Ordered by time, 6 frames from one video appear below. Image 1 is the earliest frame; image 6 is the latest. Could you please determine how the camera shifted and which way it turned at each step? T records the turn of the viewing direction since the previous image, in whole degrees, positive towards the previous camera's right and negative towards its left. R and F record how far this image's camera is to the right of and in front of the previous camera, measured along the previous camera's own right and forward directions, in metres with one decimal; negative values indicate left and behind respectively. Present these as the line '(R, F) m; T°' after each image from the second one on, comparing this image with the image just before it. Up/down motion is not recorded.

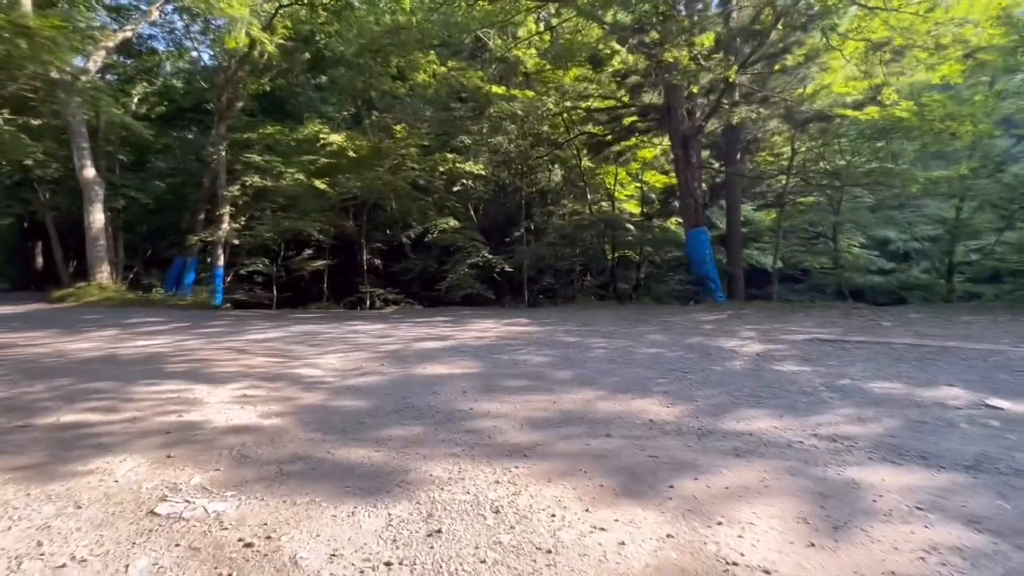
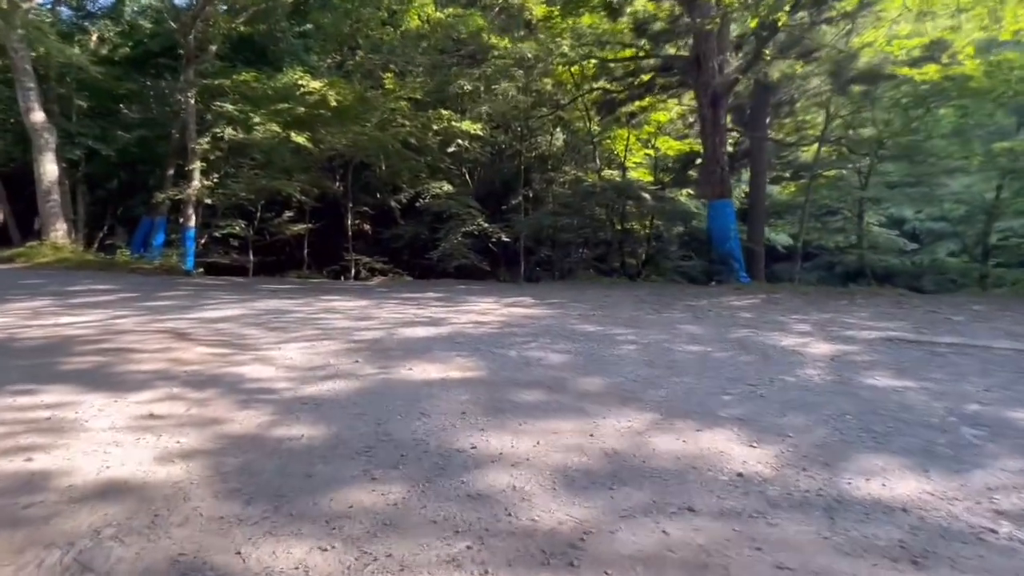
(-0.2, +1.5) m; +1°
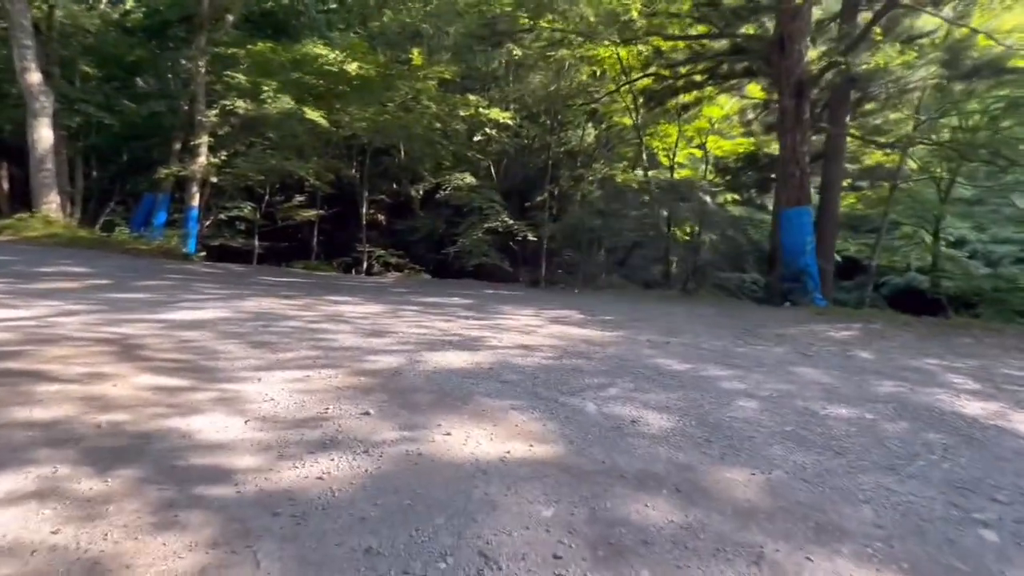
(-0.6, +1.7) m; -1°
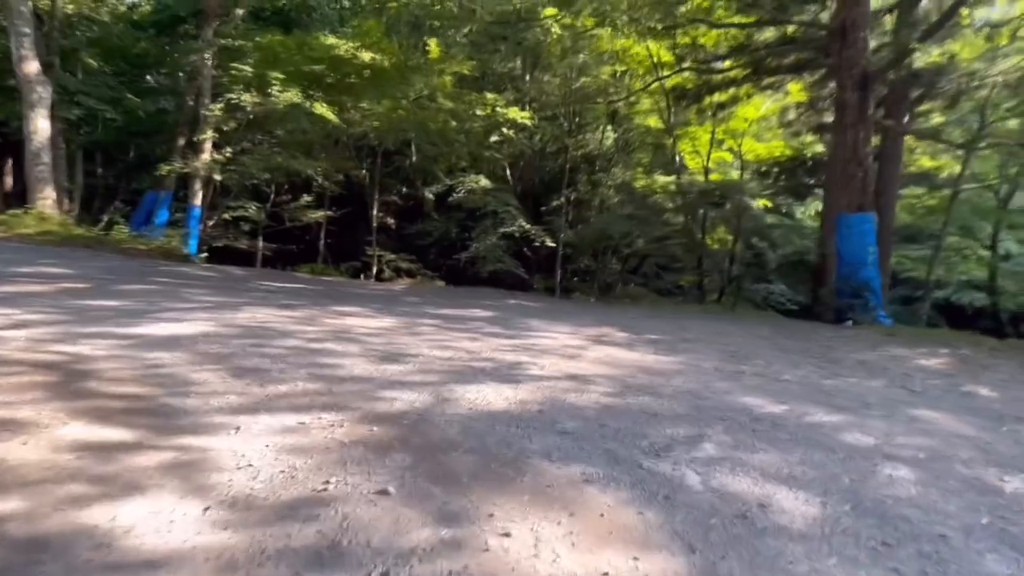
(-0.4, +1.0) m; -1°
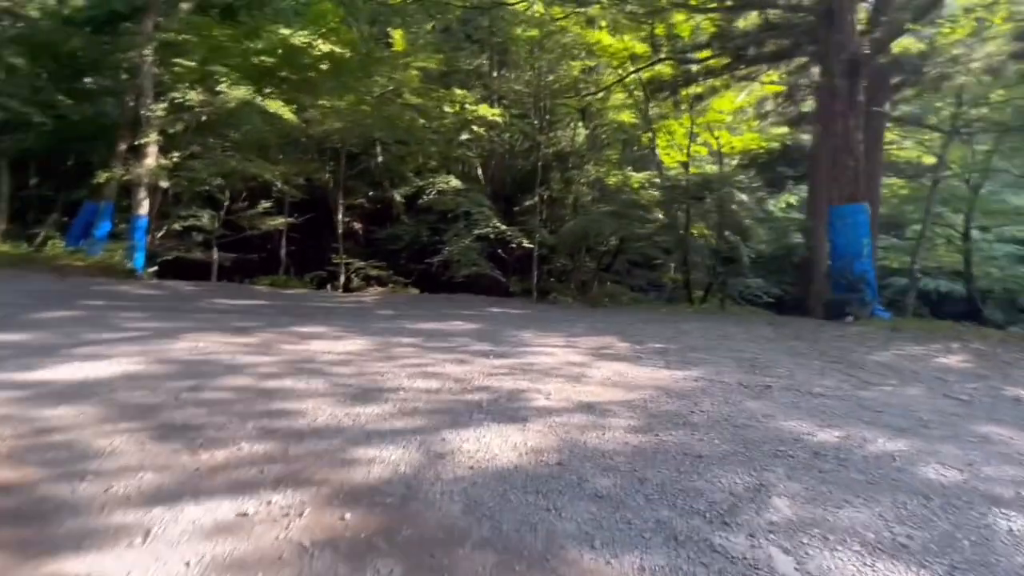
(-0.2, +0.8) m; +3°
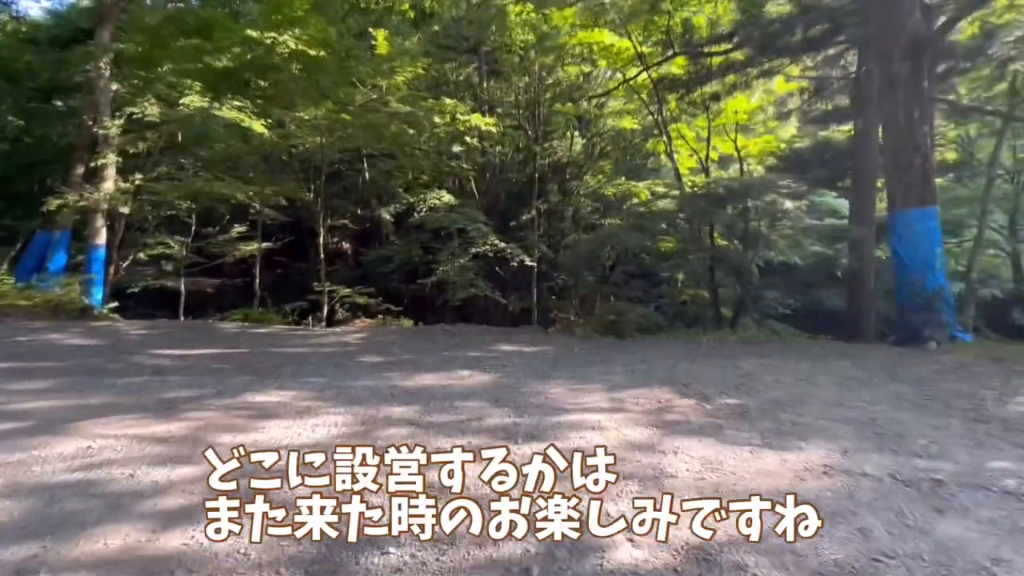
(-0.3, +1.5) m; +1°
